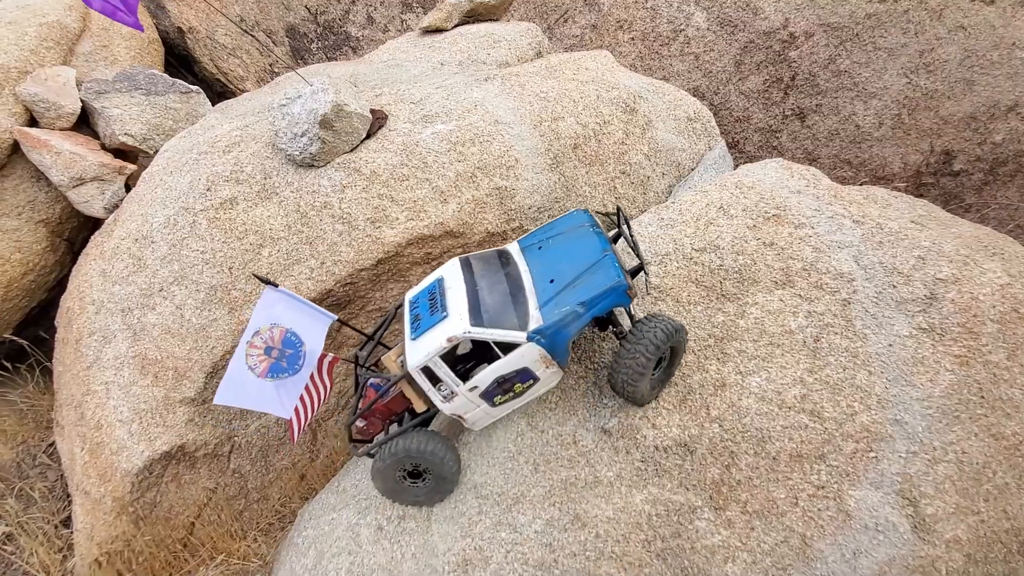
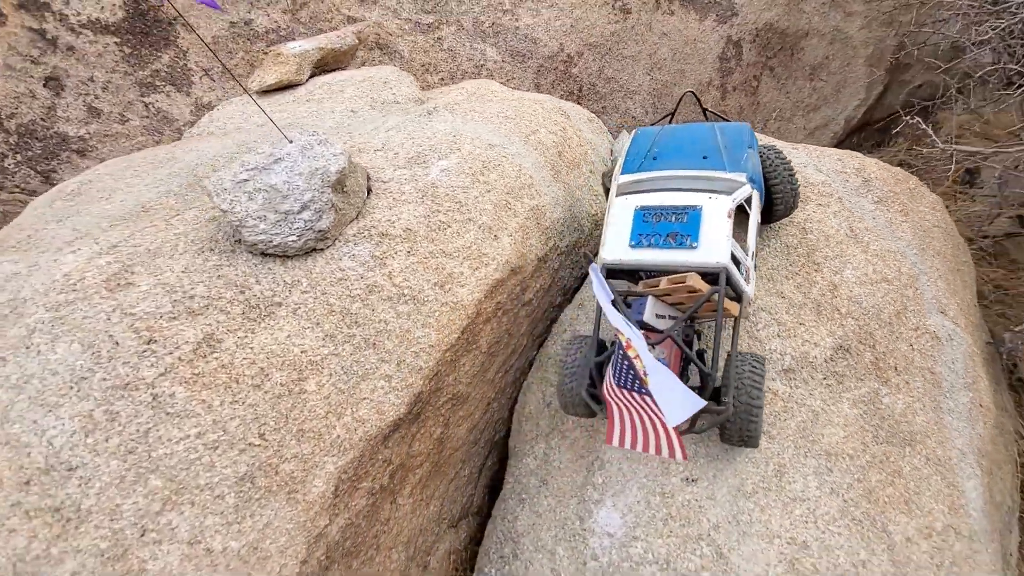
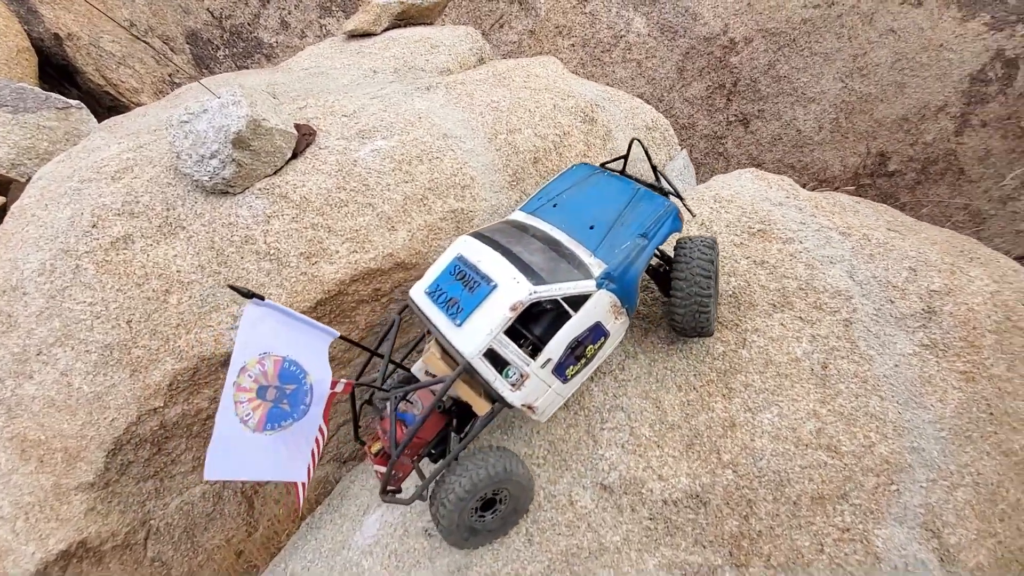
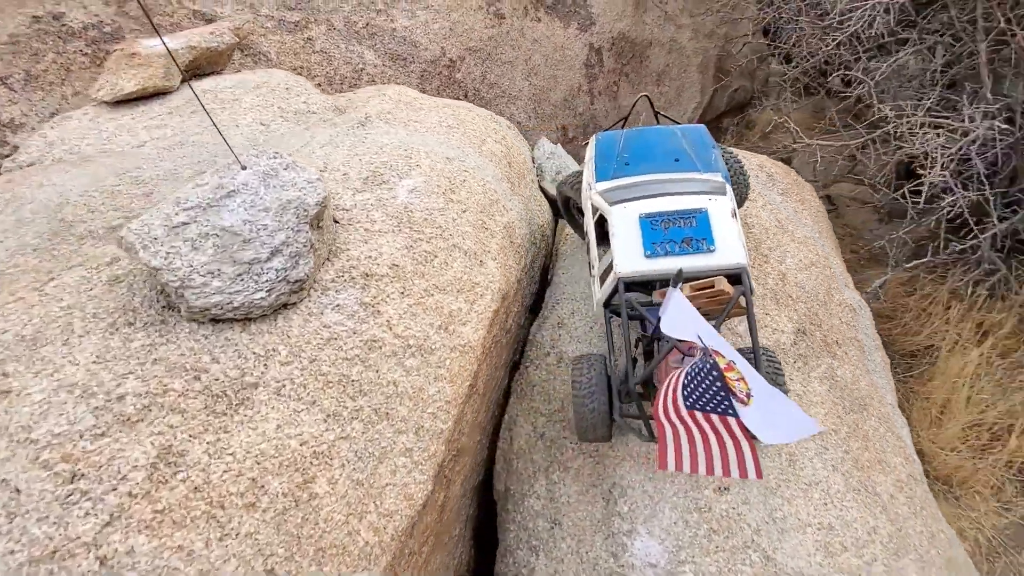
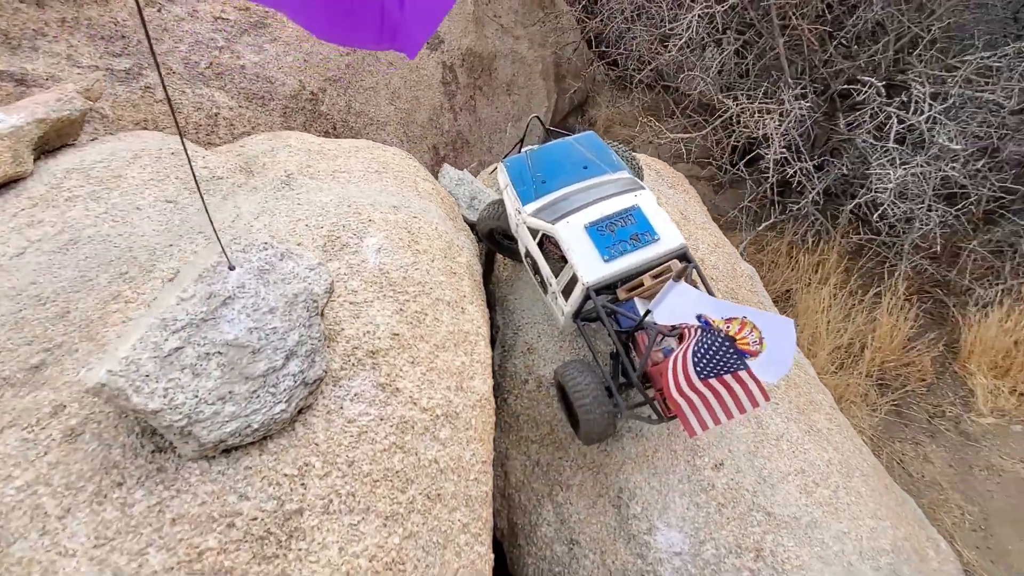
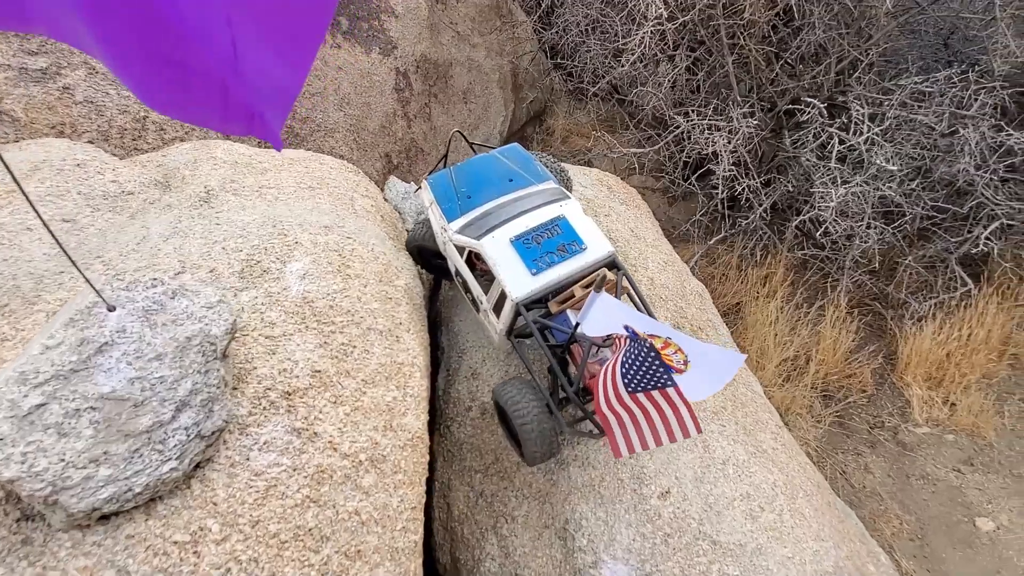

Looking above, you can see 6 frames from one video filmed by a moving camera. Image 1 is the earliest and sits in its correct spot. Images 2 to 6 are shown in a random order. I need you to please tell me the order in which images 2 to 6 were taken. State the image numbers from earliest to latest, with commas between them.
3, 2, 4, 5, 6
